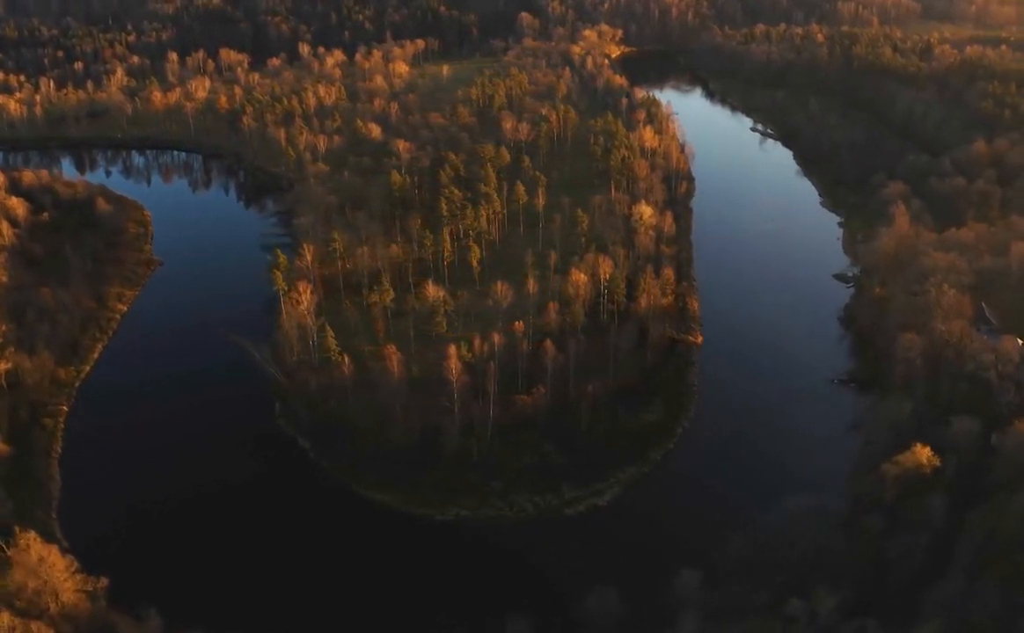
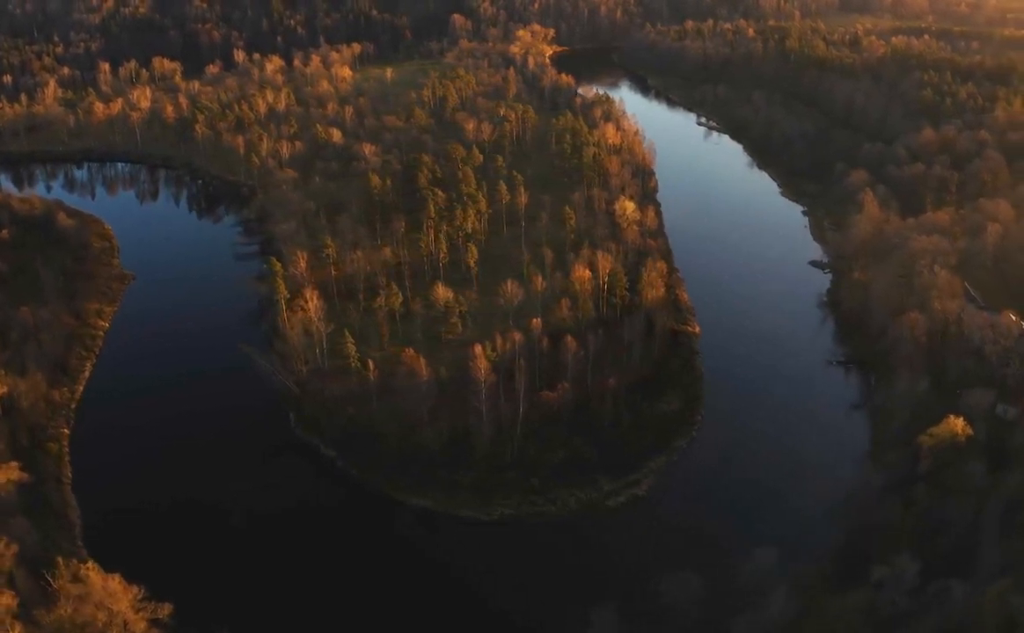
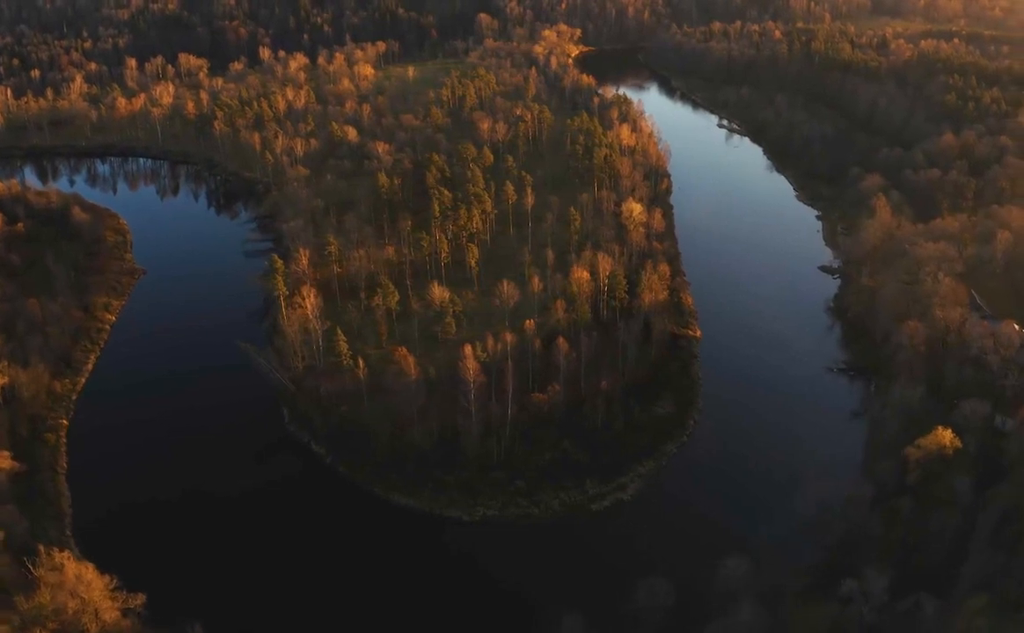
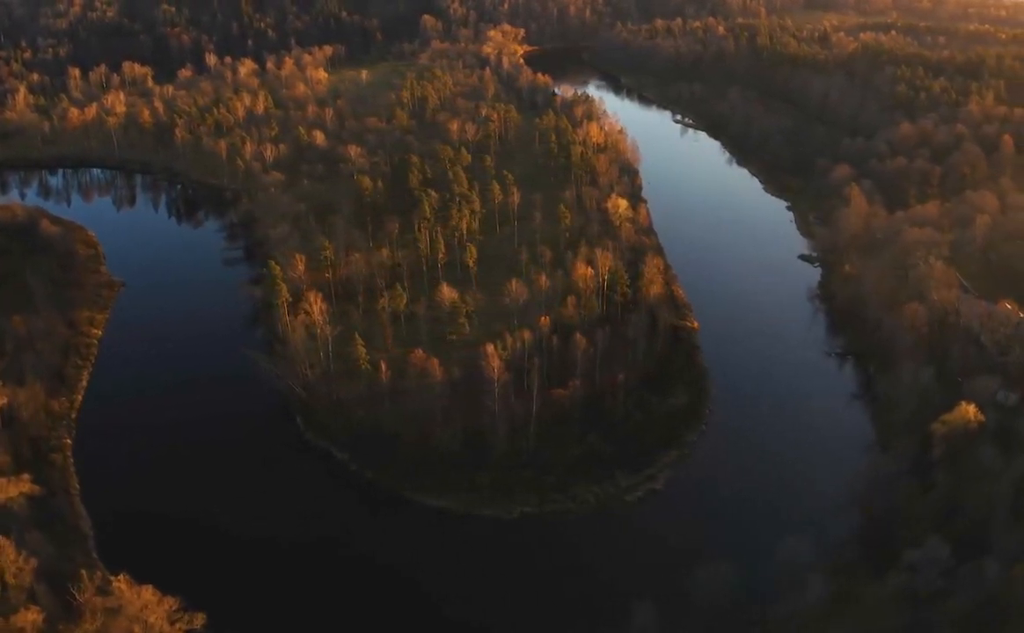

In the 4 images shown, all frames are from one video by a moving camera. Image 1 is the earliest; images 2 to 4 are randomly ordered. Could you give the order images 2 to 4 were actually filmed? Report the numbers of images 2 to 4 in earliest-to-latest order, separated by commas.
3, 2, 4
